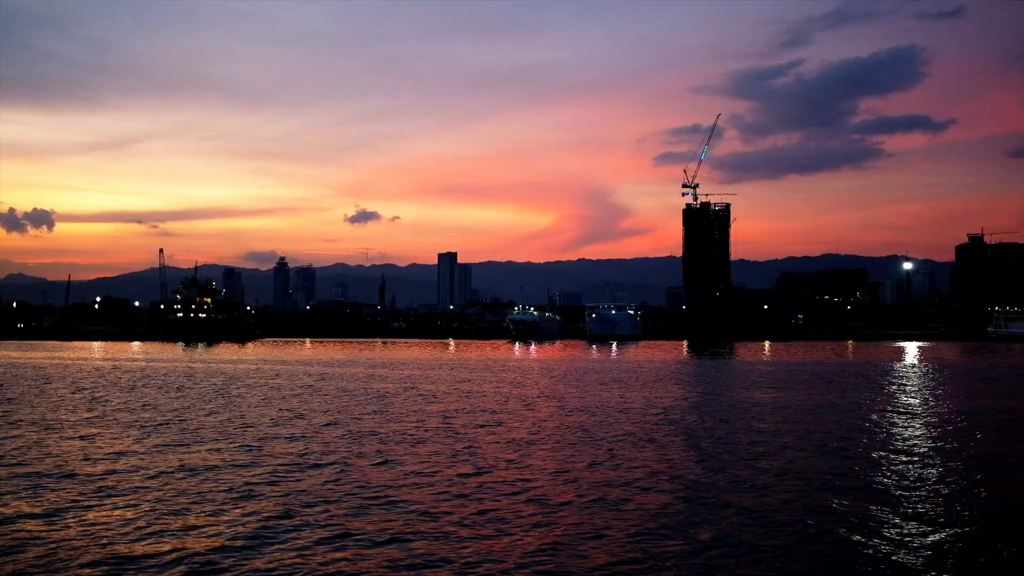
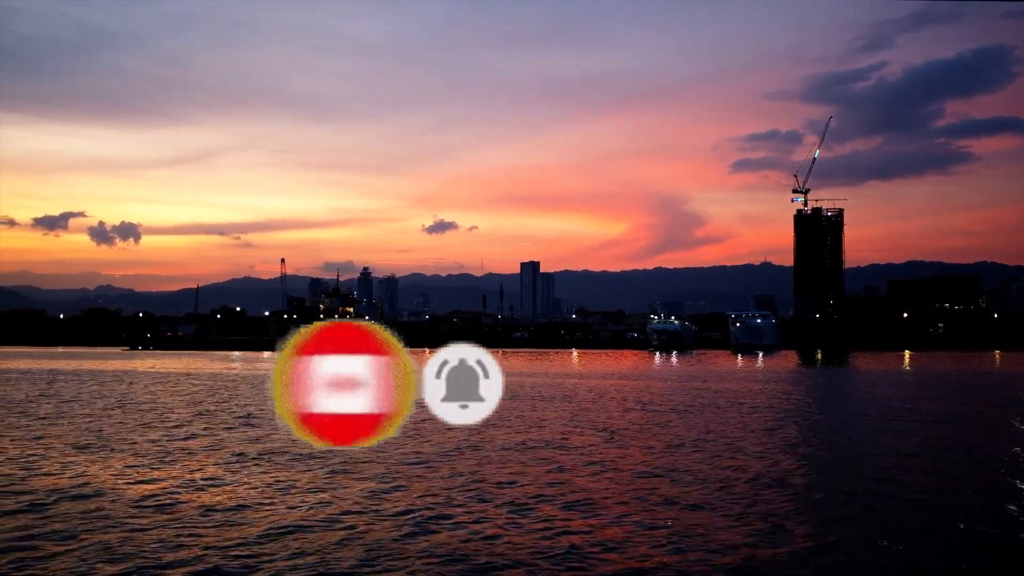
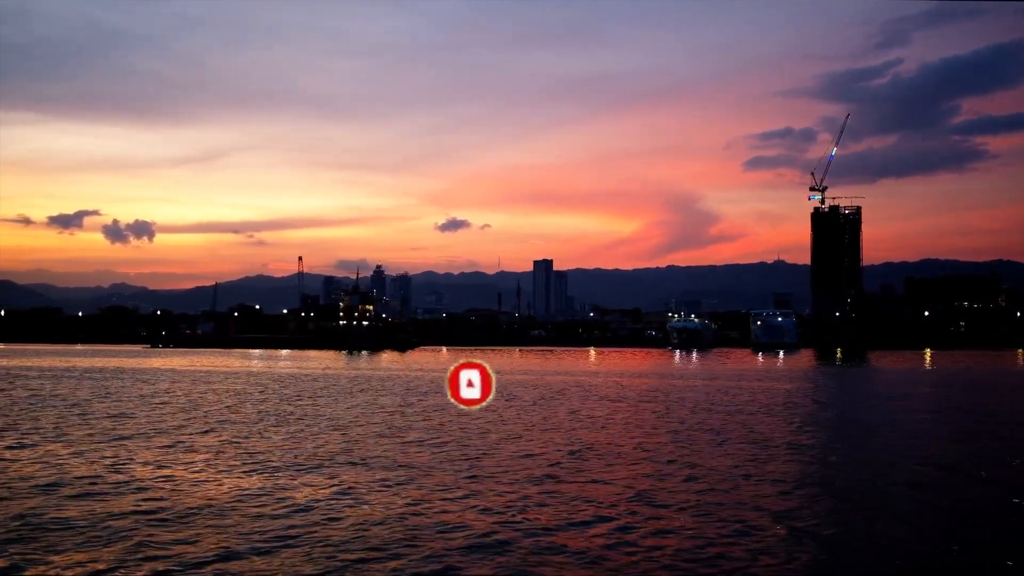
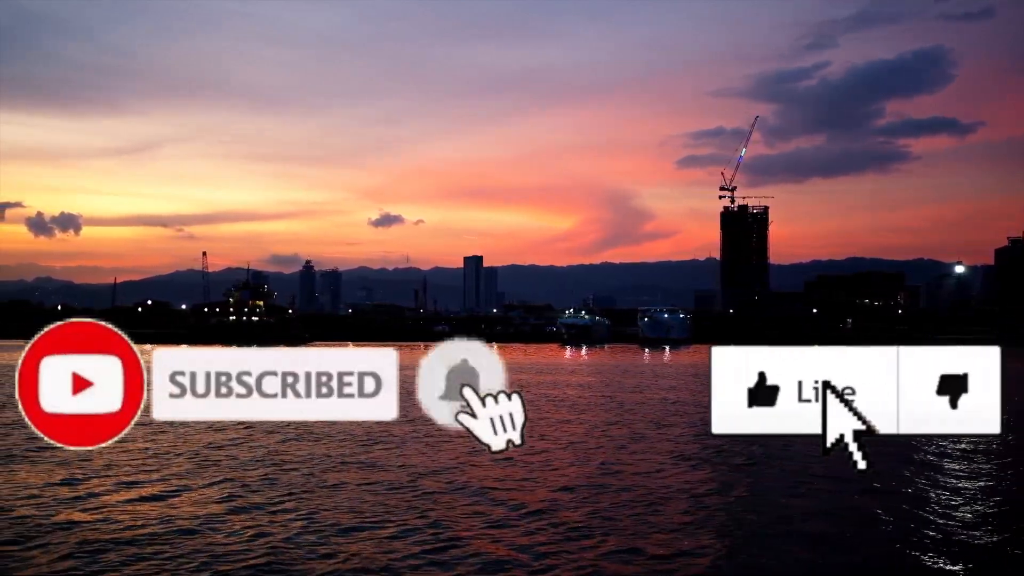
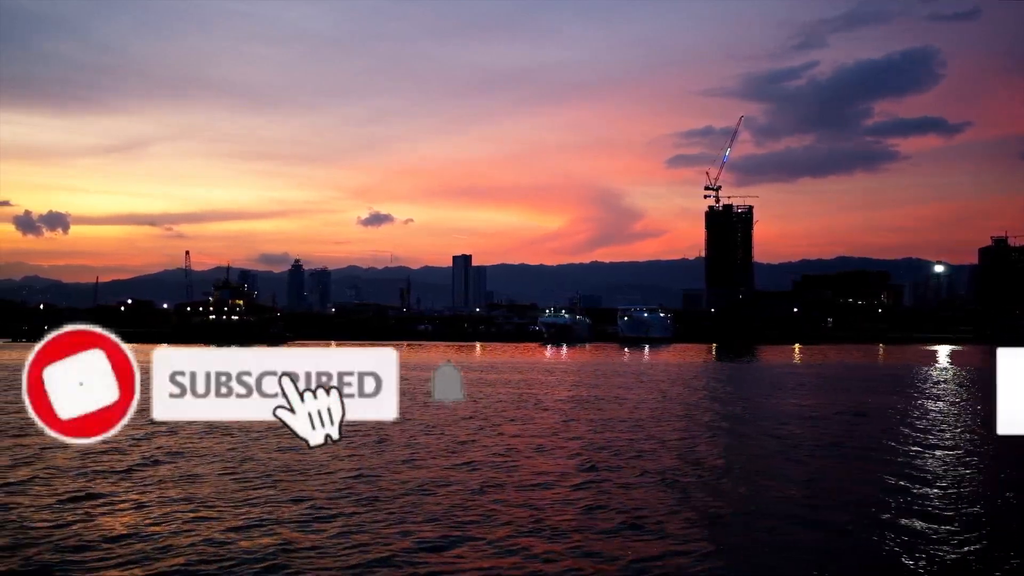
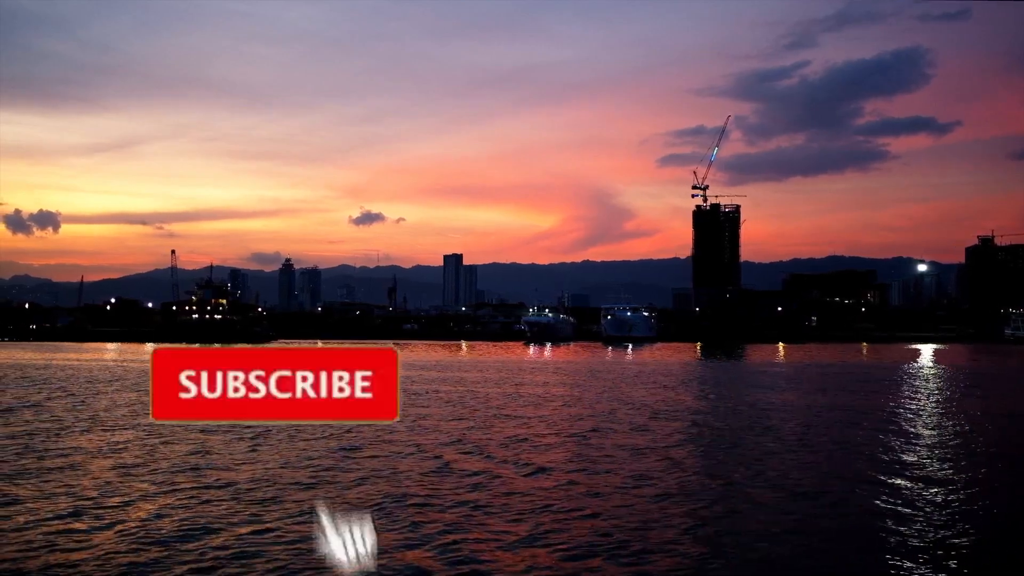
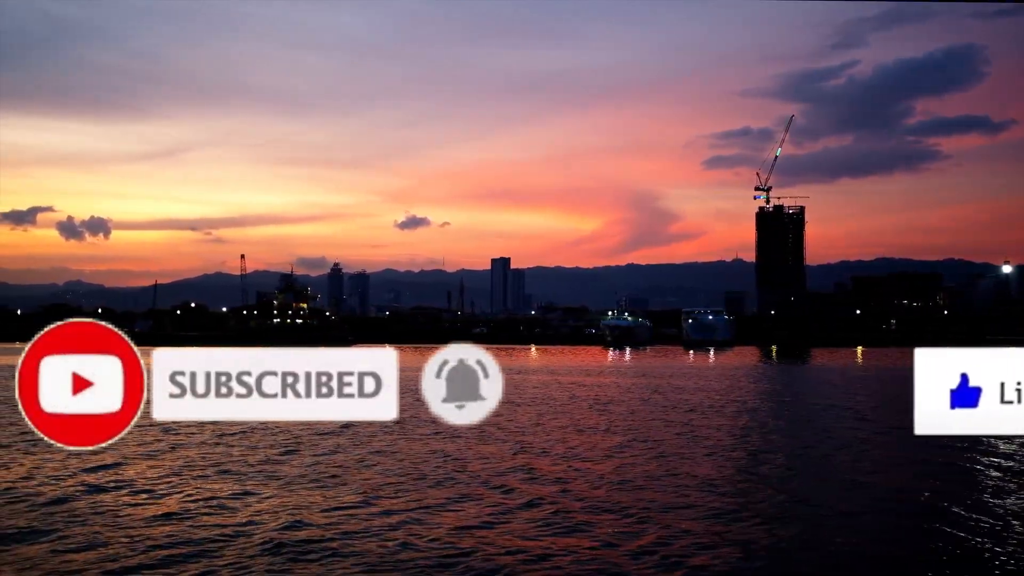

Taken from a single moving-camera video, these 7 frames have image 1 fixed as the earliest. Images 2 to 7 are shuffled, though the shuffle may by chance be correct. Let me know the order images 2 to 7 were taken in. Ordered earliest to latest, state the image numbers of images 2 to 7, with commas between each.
6, 5, 4, 7, 2, 3
